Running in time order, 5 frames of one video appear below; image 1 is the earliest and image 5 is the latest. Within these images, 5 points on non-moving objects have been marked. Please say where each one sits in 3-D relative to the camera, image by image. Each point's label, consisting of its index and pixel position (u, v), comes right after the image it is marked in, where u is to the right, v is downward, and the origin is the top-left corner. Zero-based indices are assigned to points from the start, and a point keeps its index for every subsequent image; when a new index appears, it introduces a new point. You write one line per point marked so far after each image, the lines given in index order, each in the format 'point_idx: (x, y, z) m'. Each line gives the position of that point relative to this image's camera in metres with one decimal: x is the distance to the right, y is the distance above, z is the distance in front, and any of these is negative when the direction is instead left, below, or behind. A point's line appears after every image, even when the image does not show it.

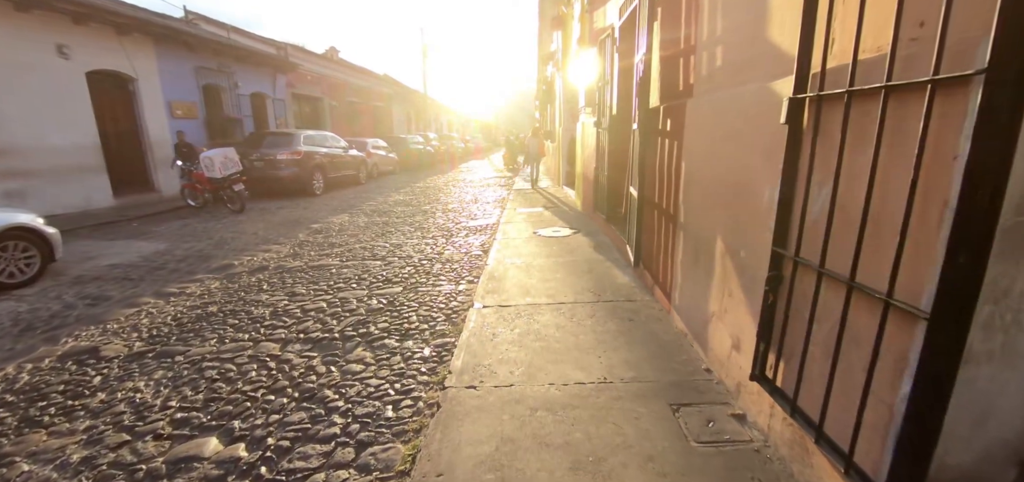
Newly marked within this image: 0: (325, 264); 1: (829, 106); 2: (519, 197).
0: (-2.6, -0.3, +6.9) m
1: (+1.2, +0.5, +1.8) m
2: (+0.2, +1.0, +11.8) m
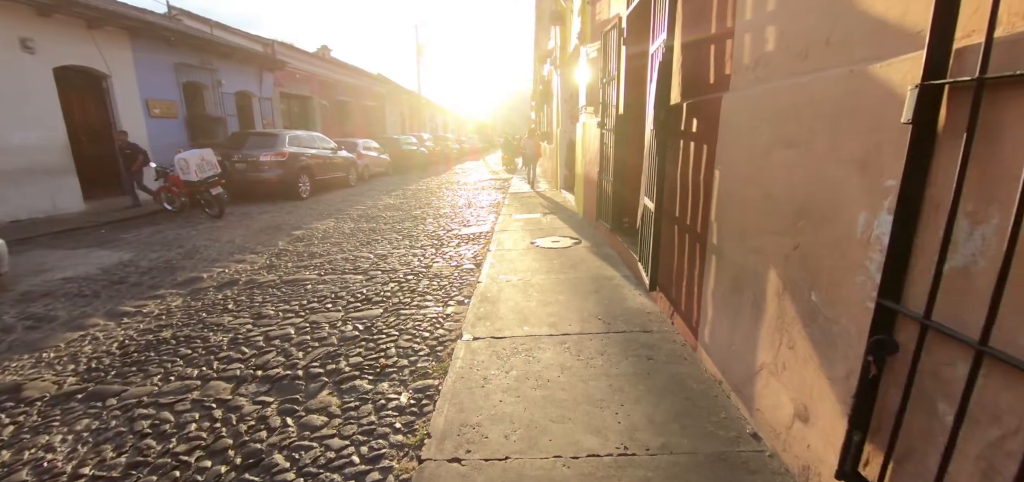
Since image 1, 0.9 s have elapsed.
0: (-2.7, -0.5, +6.2) m
1: (+1.2, +0.3, +1.2) m
2: (+0.1, +0.9, +11.1) m
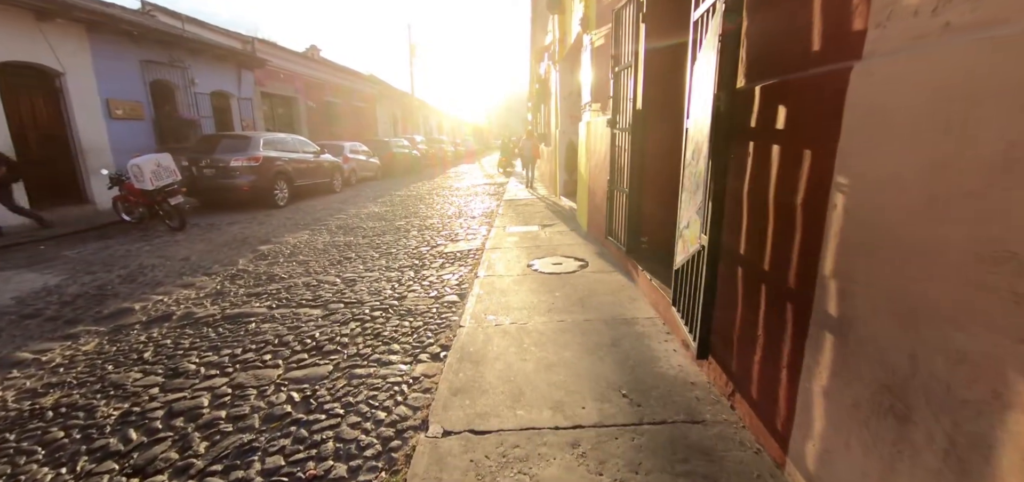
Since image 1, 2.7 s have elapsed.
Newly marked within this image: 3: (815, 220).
0: (-2.8, -0.7, +5.1) m
1: (+1.1, +0.1, +0.1) m
2: (0.0, +0.6, +10.0) m
3: (+1.1, +0.1, +1.7) m
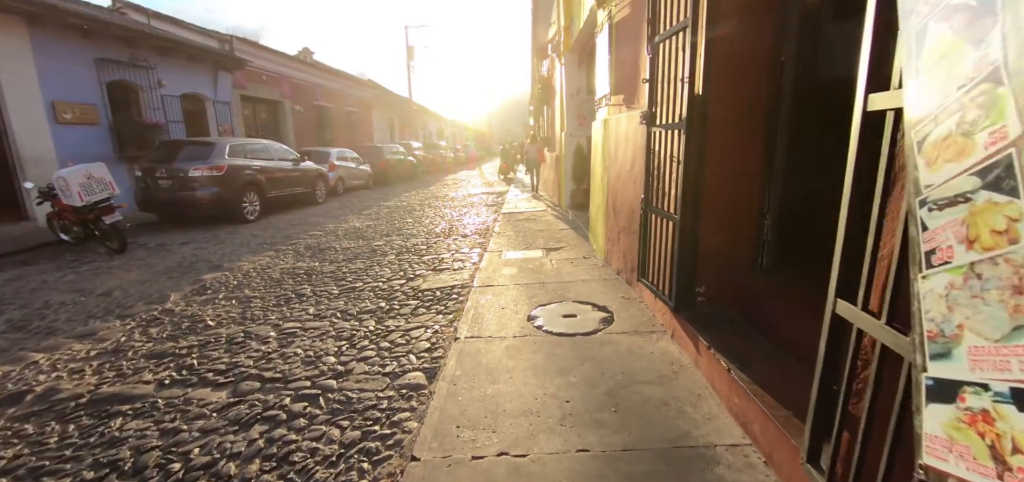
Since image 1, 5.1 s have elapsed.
0: (-2.8, -1.1, +3.6) m
1: (+1.0, -0.2, -1.4) m
2: (-0.1, +0.2, +8.5) m
3: (+1.0, -0.2, +0.2) m
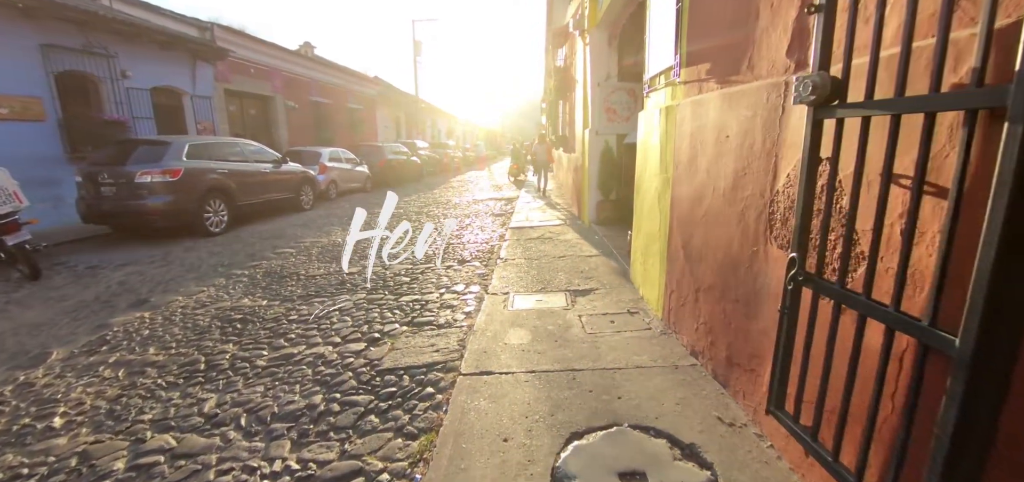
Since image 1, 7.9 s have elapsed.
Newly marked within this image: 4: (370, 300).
0: (-2.8, -1.5, +1.8) m
1: (+1.0, -0.6, -3.3) m
2: (+0.1, -0.1, +6.7) m
3: (+1.0, -0.6, -1.6) m
4: (-1.5, -0.6, +5.1) m
